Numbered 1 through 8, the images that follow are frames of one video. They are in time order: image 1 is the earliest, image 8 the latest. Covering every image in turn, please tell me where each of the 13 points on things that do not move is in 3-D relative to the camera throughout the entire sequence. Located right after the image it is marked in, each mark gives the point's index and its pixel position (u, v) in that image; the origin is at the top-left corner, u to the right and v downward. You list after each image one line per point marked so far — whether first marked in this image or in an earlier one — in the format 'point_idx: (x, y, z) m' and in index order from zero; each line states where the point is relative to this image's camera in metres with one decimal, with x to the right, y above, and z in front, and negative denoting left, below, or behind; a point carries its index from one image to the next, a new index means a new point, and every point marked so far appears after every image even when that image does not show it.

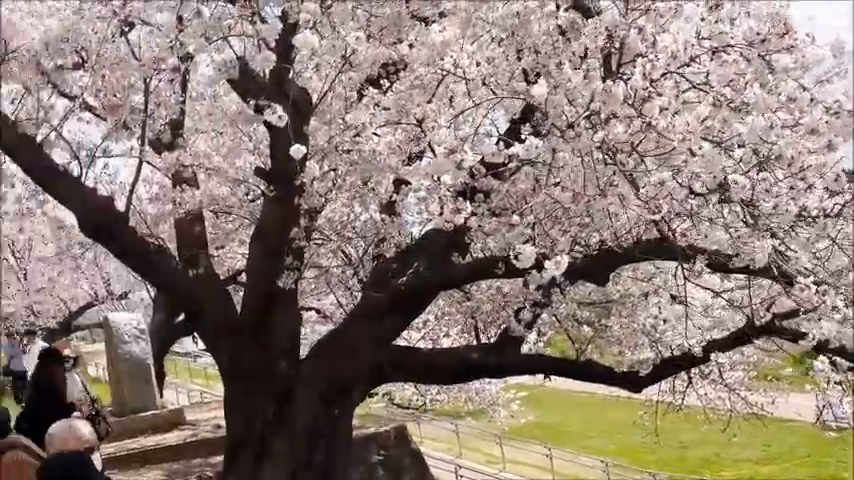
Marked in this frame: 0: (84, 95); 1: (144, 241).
0: (-2.0, +0.8, +6.0) m
1: (-1.6, 0.0, +5.9) m
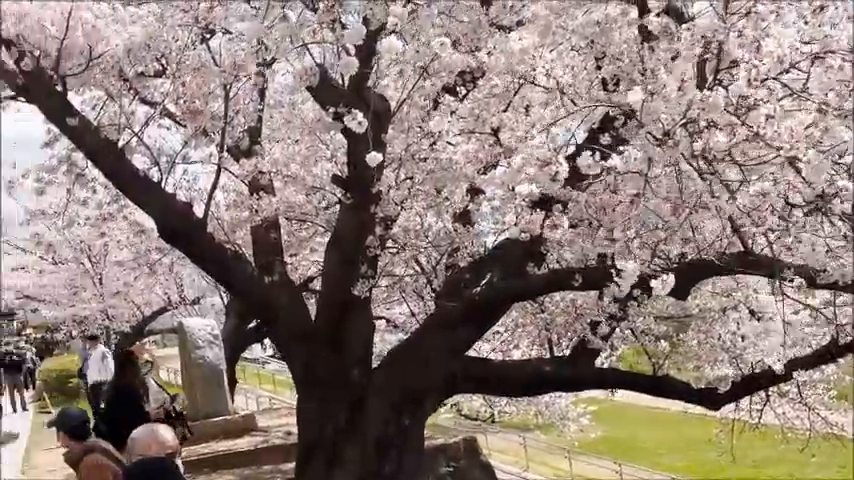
0: (-1.5, +0.8, +6.1) m
1: (-1.2, 0.0, +5.9) m
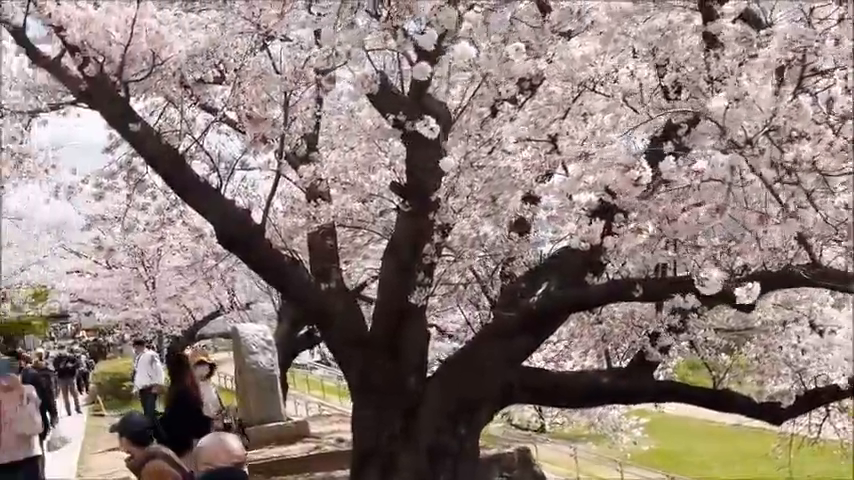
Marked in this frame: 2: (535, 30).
0: (-1.2, +0.8, +6.1) m
1: (-0.9, -0.1, +5.9) m
2: (+0.6, +1.3, +6.2) m
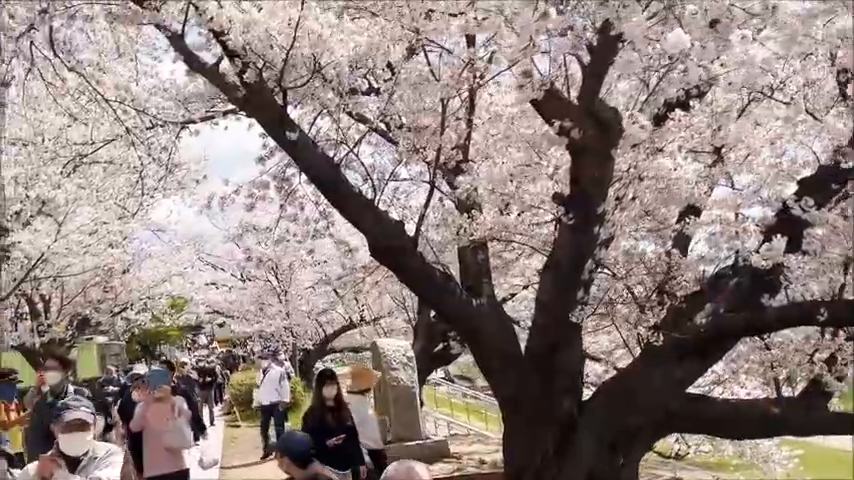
0: (-0.3, +0.7, +5.9) m
1: (0.0, -0.2, +5.7) m
2: (+1.6, +1.2, +5.8) m
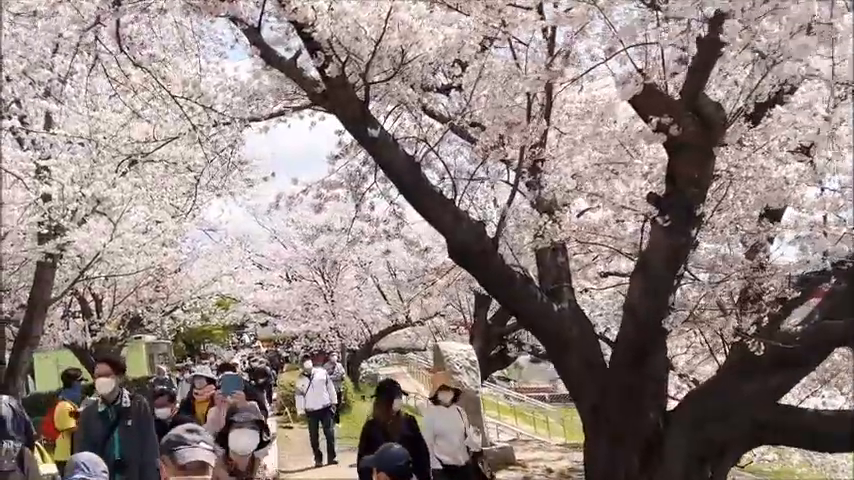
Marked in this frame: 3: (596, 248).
0: (+0.2, +0.7, +5.7) m
1: (+0.5, -0.2, +5.5) m
2: (+2.0, +1.2, +5.5) m
3: (+1.1, -0.1, +6.6) m
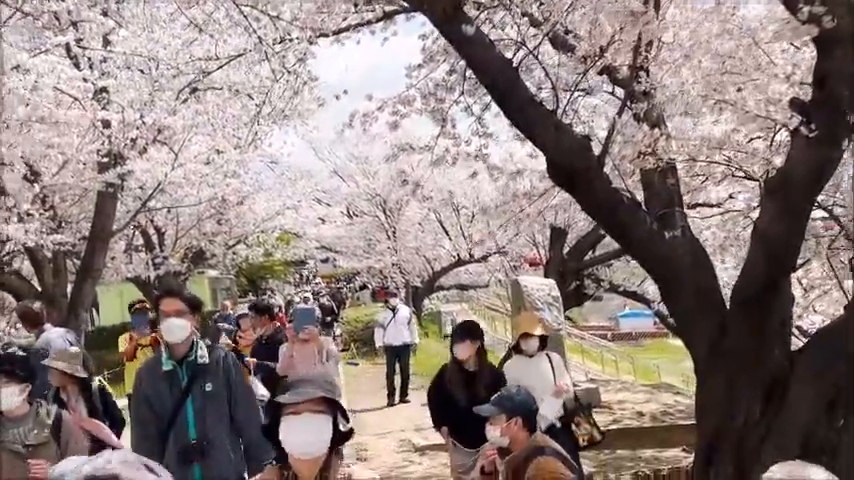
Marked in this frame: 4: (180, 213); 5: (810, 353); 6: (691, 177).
0: (+0.7, +1.1, +5.0) m
1: (+0.9, +0.2, +4.8) m
2: (+2.5, +1.5, +4.7) m
3: (+1.6, +0.4, +5.9) m
4: (-4.1, +0.5, +17.2) m
5: (+1.9, -0.6, +5.0) m
6: (+1.6, +0.4, +6.3) m
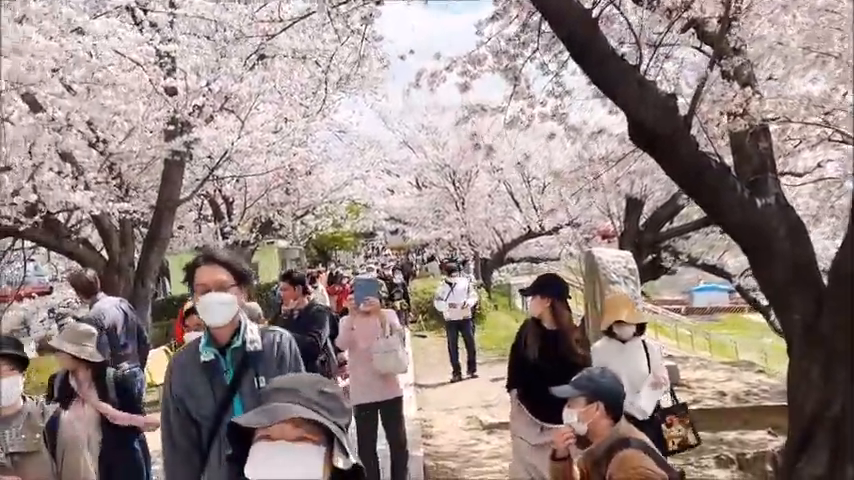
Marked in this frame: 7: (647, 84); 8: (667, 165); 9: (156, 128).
0: (+1.0, +1.2, +4.6) m
1: (+1.2, +0.4, +4.4) m
2: (+2.8, +1.7, +4.2) m
3: (+2.0, +0.6, +5.5) m
4: (-3.0, +1.0, +17.1) m
5: (+2.2, -0.4, +4.5) m
6: (+2.0, +0.6, +5.8) m
7: (+0.9, +0.7, +4.3) m
8: (+1.0, +0.3, +4.3) m
9: (-2.8, +1.2, +10.7) m
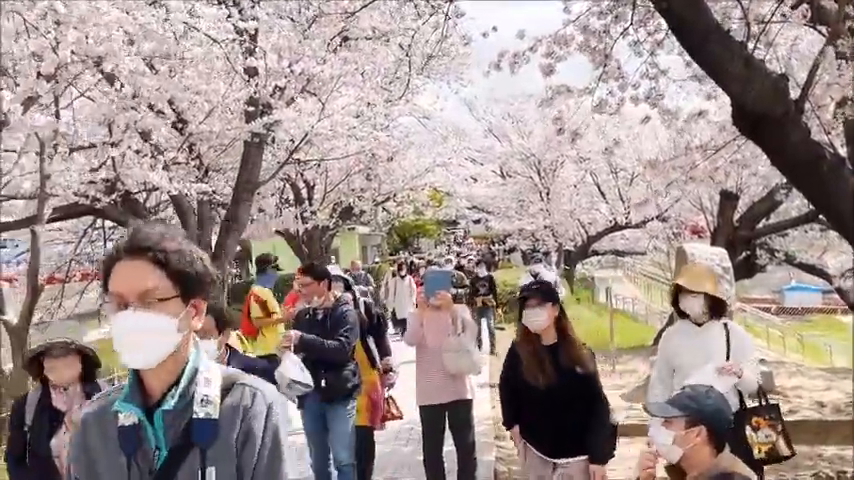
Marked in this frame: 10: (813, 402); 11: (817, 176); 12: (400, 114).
0: (+1.3, +1.3, +4.1) m
1: (+1.5, +0.4, +4.0) m
2: (+3.1, +1.6, +3.6) m
3: (+2.4, +0.6, +4.9) m
4: (-1.6, +1.2, +16.9) m
5: (+2.5, -0.5, +4.0) m
6: (+2.4, +0.6, +5.3) m
7: (+1.2, +0.7, +3.9) m
8: (+1.3, +0.3, +3.9) m
9: (-2.0, +1.3, +10.5) m
10: (+2.8, -1.1, +7.4) m
11: (+1.5, +0.3, +4.0) m
12: (-0.4, +1.8, +14.9) m
